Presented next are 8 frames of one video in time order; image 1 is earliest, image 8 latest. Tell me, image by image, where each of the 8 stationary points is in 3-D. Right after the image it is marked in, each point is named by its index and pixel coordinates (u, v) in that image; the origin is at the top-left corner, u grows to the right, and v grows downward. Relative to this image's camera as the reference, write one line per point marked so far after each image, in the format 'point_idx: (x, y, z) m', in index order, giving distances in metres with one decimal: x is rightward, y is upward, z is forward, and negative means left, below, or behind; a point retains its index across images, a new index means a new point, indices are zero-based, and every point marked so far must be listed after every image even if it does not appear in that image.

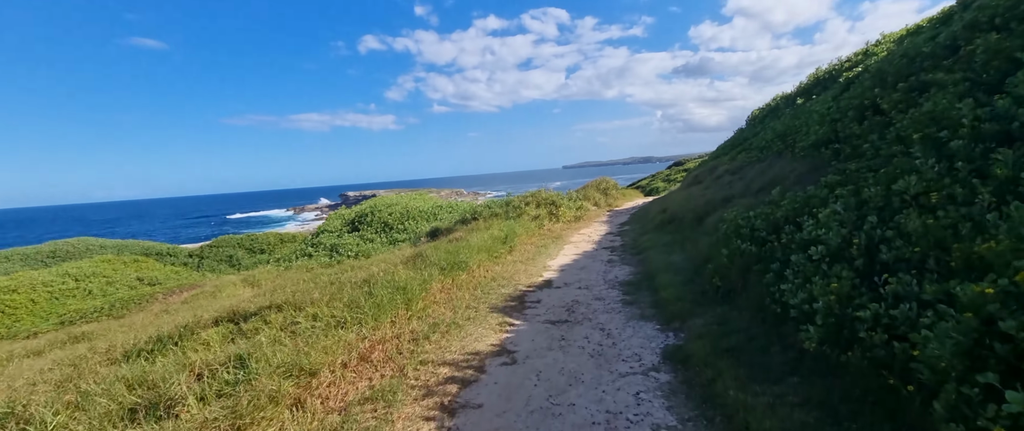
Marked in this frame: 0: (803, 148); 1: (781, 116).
0: (+5.7, +1.3, +8.3) m
1: (+8.5, +3.1, +13.4) m
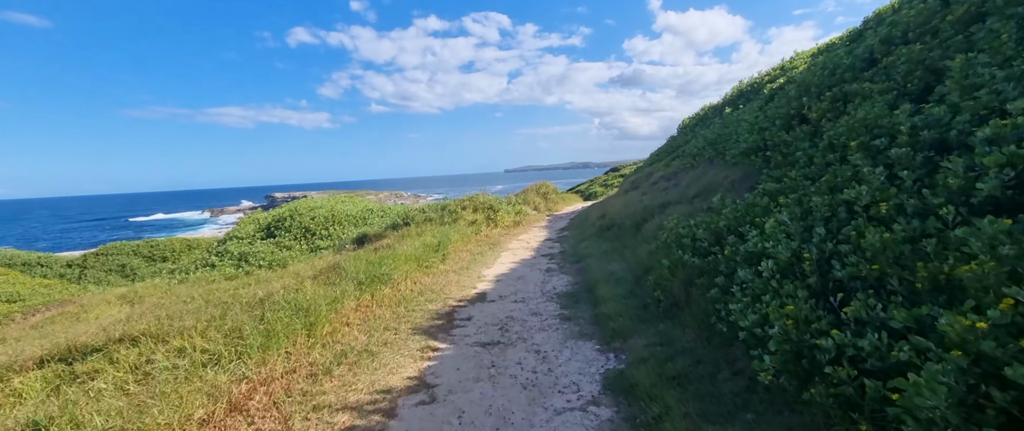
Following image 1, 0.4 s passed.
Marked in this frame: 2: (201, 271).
0: (+4.4, +1.2, +8.4) m
1: (+6.5, +2.9, +13.8) m
2: (-9.5, -1.8, +13.0) m
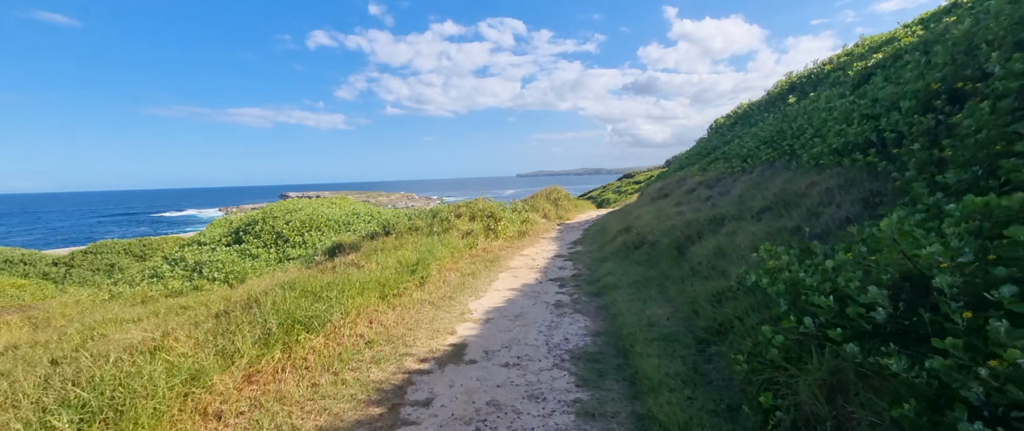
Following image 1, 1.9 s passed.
0: (+4.4, +0.9, +6.1) m
1: (+6.6, +2.5, +11.4) m
2: (-9.4, -1.8, +11.0) m
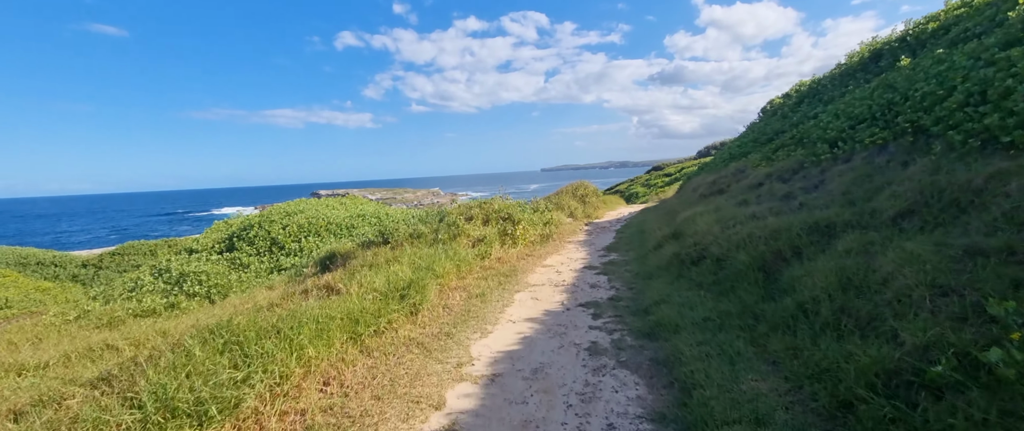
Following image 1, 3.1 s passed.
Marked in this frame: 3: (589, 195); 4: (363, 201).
0: (+4.5, +0.8, +4.0) m
1: (+7.1, +2.5, +9.2) m
2: (-8.9, -2.0, +9.8) m
3: (+3.6, +1.0, +19.8) m
4: (-6.0, +0.5, +17.4) m
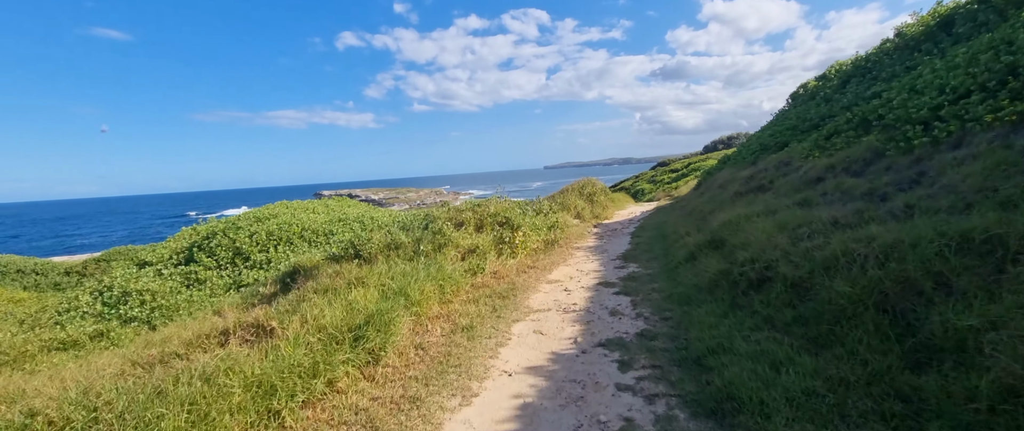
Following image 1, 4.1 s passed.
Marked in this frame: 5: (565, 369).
0: (+4.4, +0.8, +2.3) m
1: (+7.0, +2.5, +7.5) m
2: (-9.0, -2.2, +8.2) m
3: (+3.6, +1.0, +18.1) m
4: (-6.0, +0.4, +15.8) m
5: (+0.5, -1.5, +4.2) m
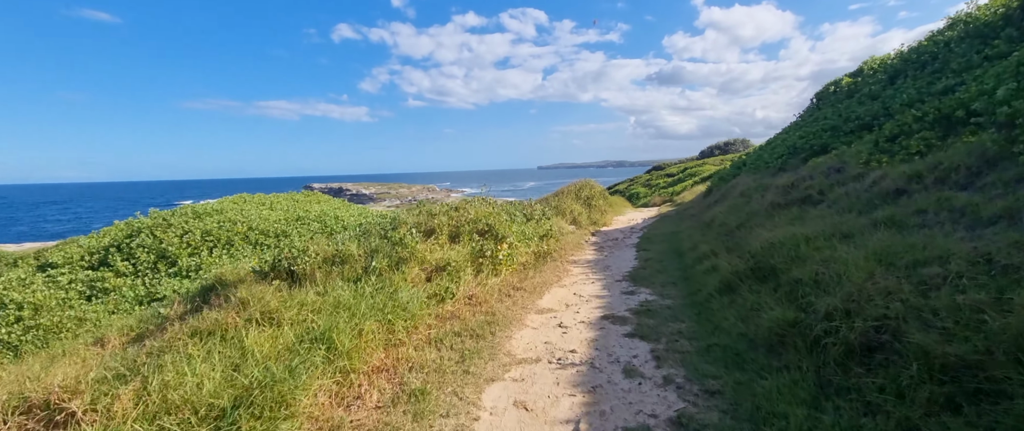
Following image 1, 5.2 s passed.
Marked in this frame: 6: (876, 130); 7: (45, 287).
0: (+4.3, +0.5, +0.7) m
1: (+6.8, +2.1, +5.9) m
2: (-9.3, -2.0, +6.3) m
3: (+3.2, +0.7, +16.4) m
4: (-6.4, +0.5, +14.0) m
5: (+0.3, -1.6, +2.5) m
6: (+6.2, +1.5, +7.3) m
7: (-8.4, -1.3, +7.7) m
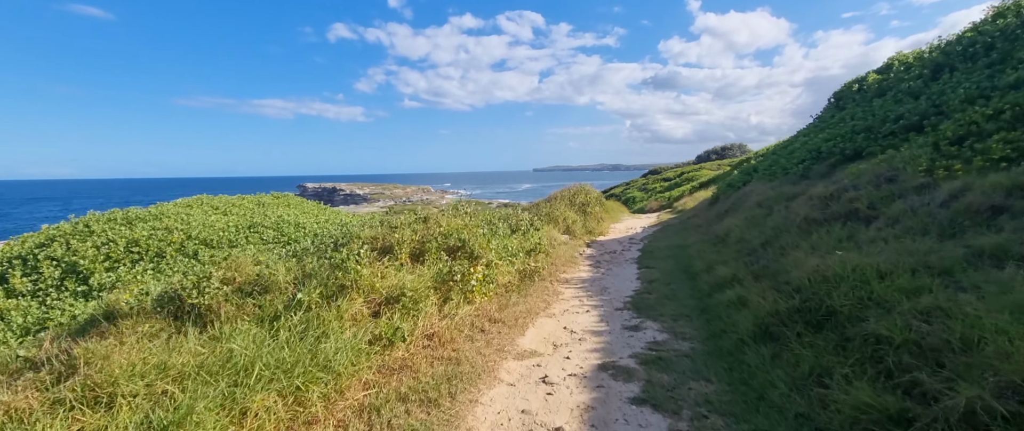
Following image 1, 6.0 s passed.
0: (+4.1, +0.3, -0.6) m
1: (+6.6, +1.9, +4.7) m
2: (-9.6, -2.1, +4.9) m
3: (+2.8, +0.5, +15.1) m
4: (-6.8, +0.3, +12.6) m
5: (0.0, -1.8, +1.2) m
6: (+5.9, +1.2, +6.0) m
7: (-8.7, -1.4, +6.3) m
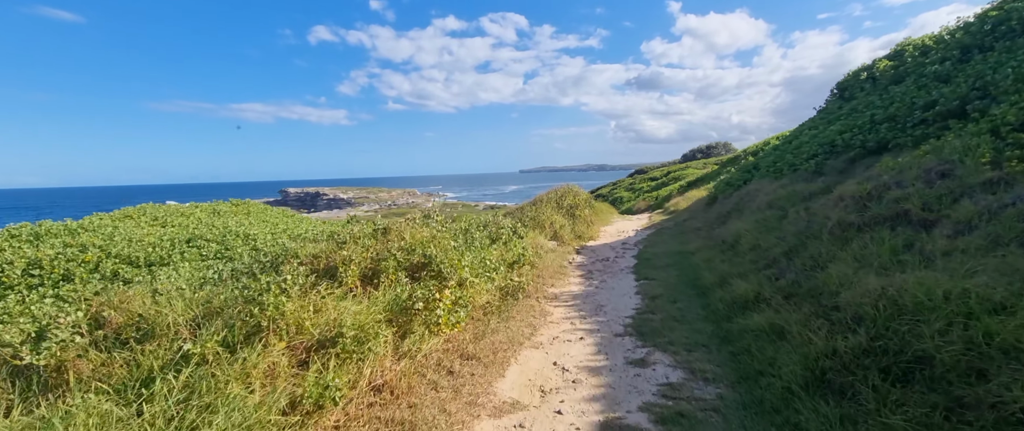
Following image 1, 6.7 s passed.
0: (+4.0, +0.3, -1.6) m
1: (+6.3, +1.9, +3.8) m
2: (-9.8, -2.3, +3.5) m
3: (+2.2, +0.4, +14.1) m
4: (-7.2, +0.1, +11.2) m
5: (-0.1, -1.9, +0.1) m
6: (+5.6, +1.2, +5.1) m
7: (-9.0, -1.6, +4.9) m
